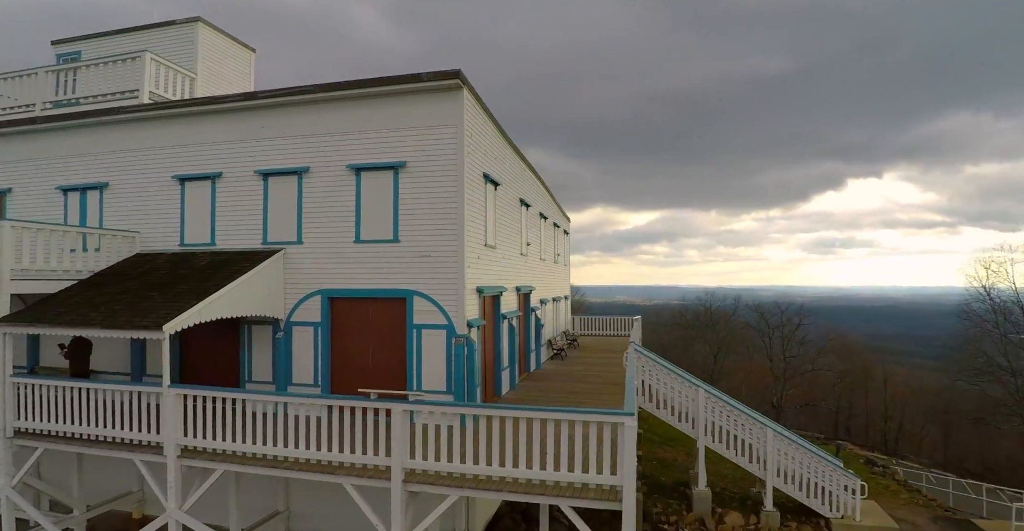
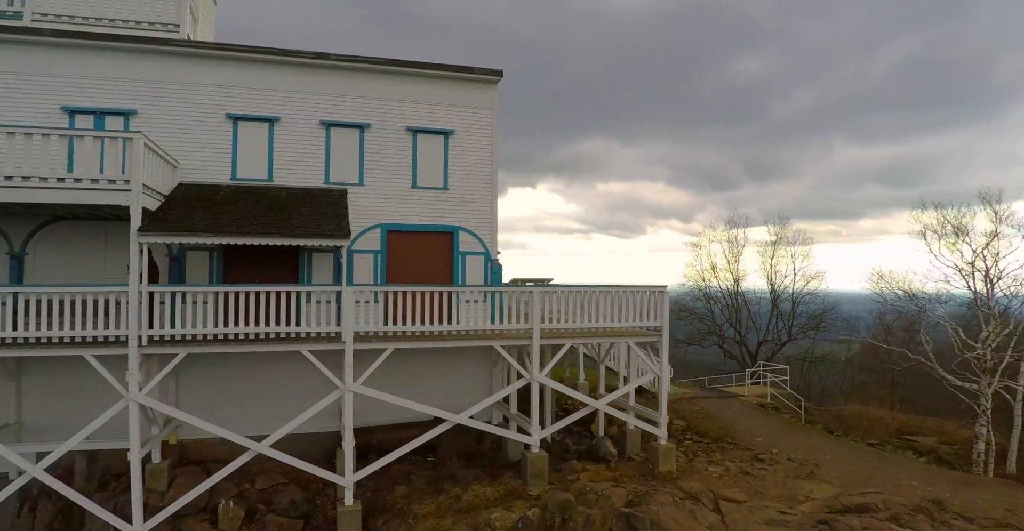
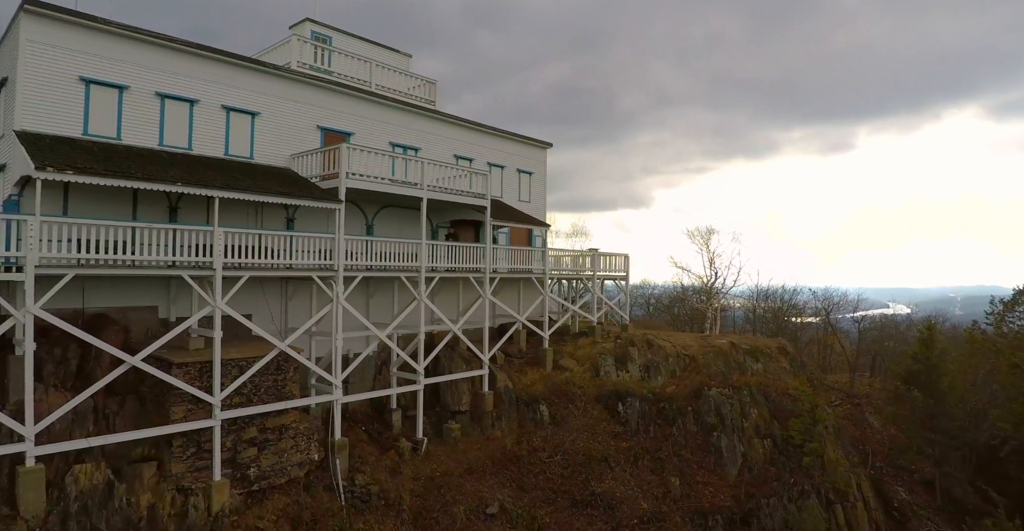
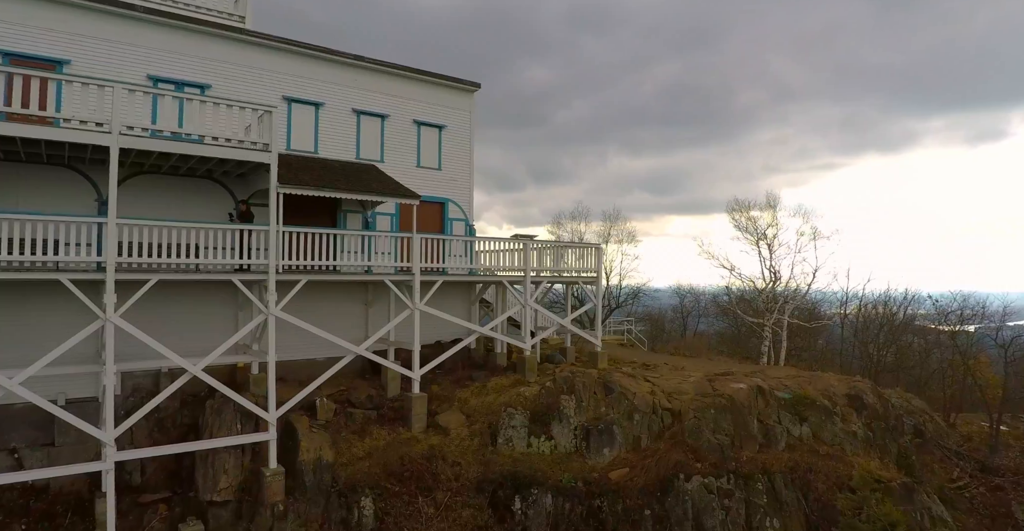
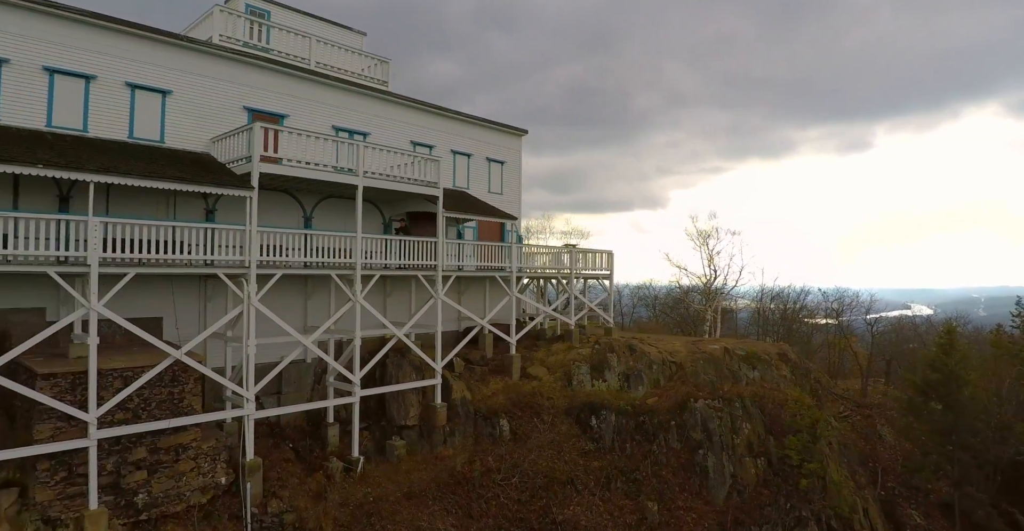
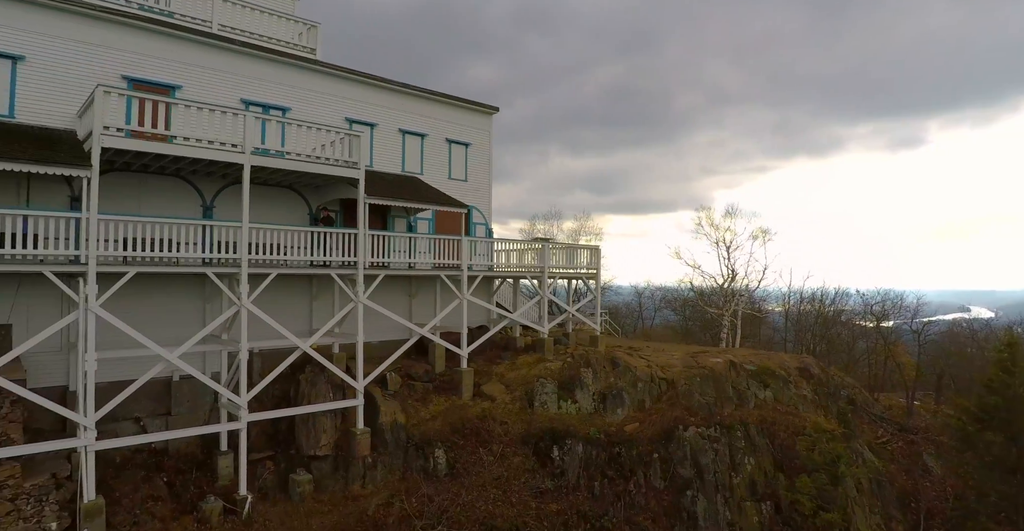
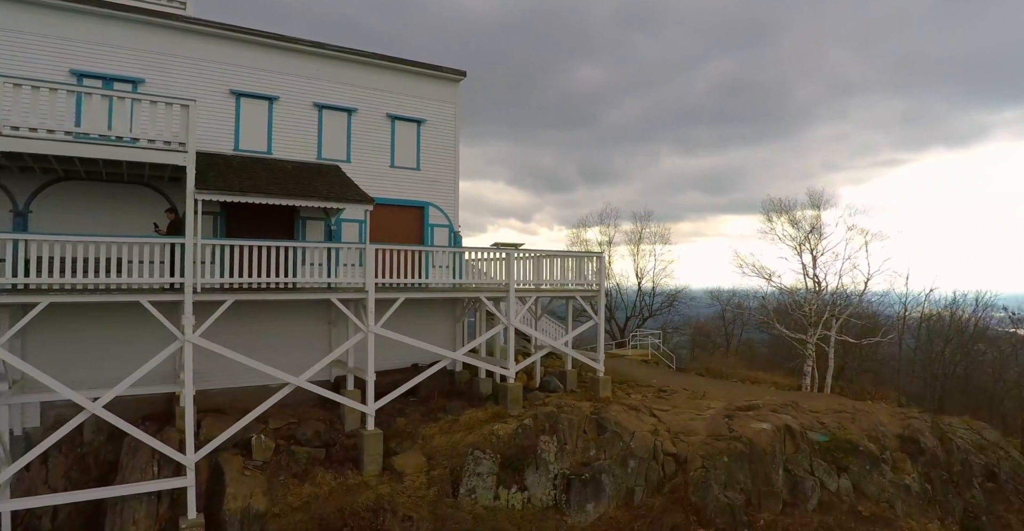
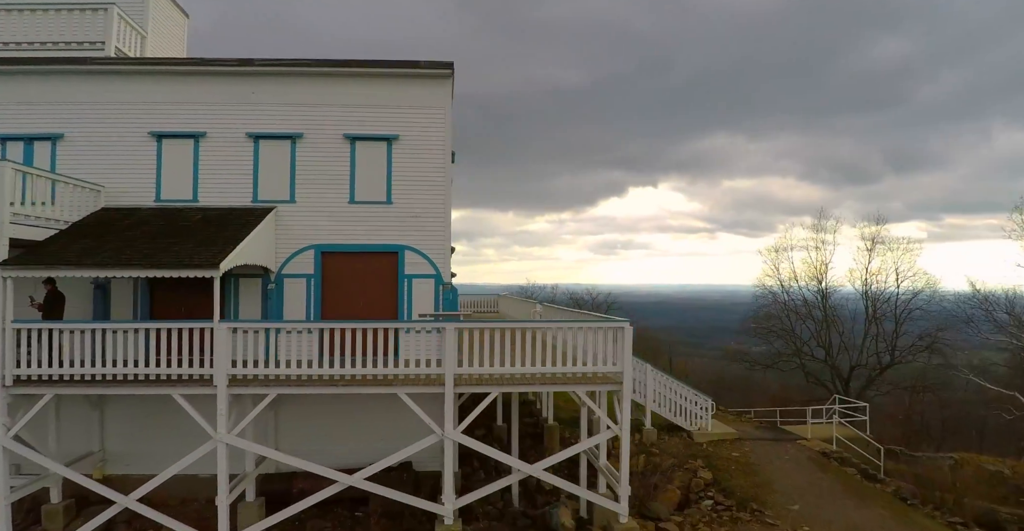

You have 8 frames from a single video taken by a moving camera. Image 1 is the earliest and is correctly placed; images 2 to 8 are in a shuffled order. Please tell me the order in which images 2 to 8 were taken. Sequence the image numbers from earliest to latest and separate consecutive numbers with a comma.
8, 2, 7, 4, 6, 5, 3
